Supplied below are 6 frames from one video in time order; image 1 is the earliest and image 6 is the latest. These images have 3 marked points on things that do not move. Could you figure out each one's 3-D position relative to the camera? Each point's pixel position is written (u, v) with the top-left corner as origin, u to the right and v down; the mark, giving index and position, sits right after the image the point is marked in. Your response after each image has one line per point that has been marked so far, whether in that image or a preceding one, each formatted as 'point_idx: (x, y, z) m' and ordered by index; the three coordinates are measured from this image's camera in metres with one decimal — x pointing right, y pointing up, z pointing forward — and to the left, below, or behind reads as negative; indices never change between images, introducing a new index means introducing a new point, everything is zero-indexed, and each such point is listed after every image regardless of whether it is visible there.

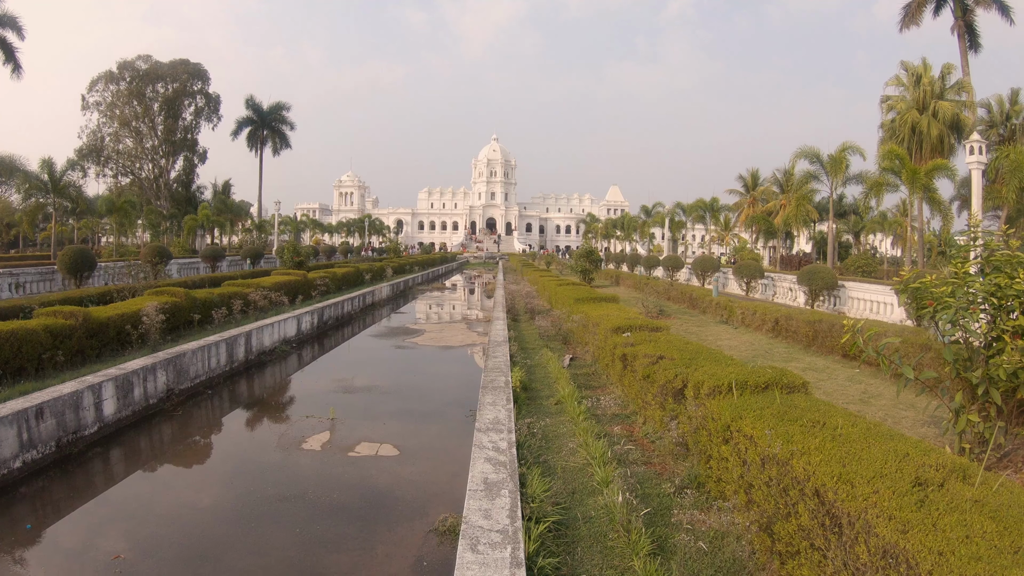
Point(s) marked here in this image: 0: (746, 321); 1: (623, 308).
0: (+4.2, -0.6, +9.5) m
1: (+1.6, -0.3, +7.8) m
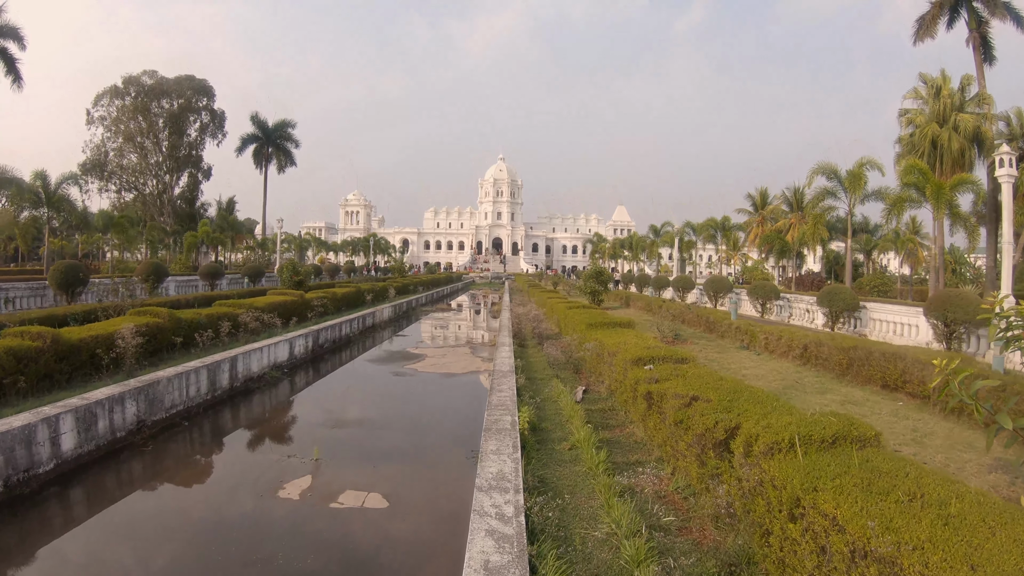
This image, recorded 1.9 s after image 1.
0: (+4.3, -1.0, +8.9) m
1: (+1.7, -0.6, +7.2) m
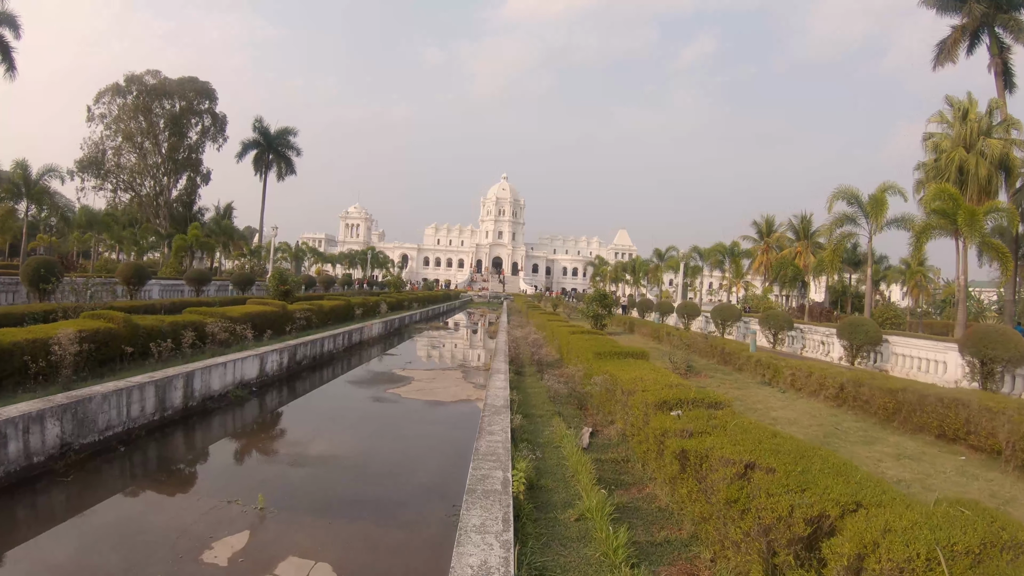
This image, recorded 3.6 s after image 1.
0: (+4.3, -1.5, +7.9) m
1: (+1.7, -0.9, +6.2) m
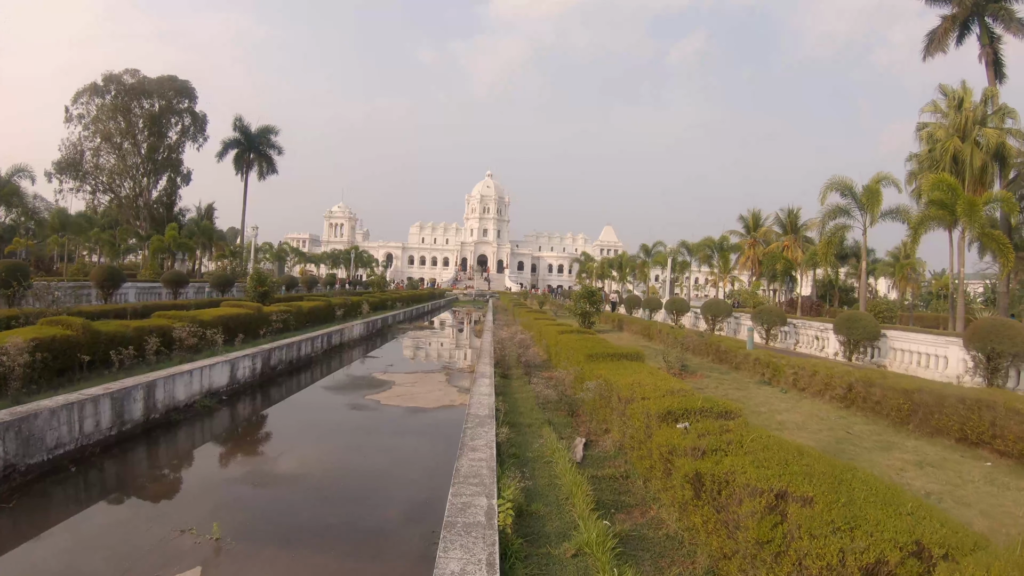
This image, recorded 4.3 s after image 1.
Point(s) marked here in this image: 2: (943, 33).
0: (+4.1, -1.4, +7.5) m
1: (+1.5, -0.9, +5.8) m
2: (+14.4, +8.4, +17.7) m
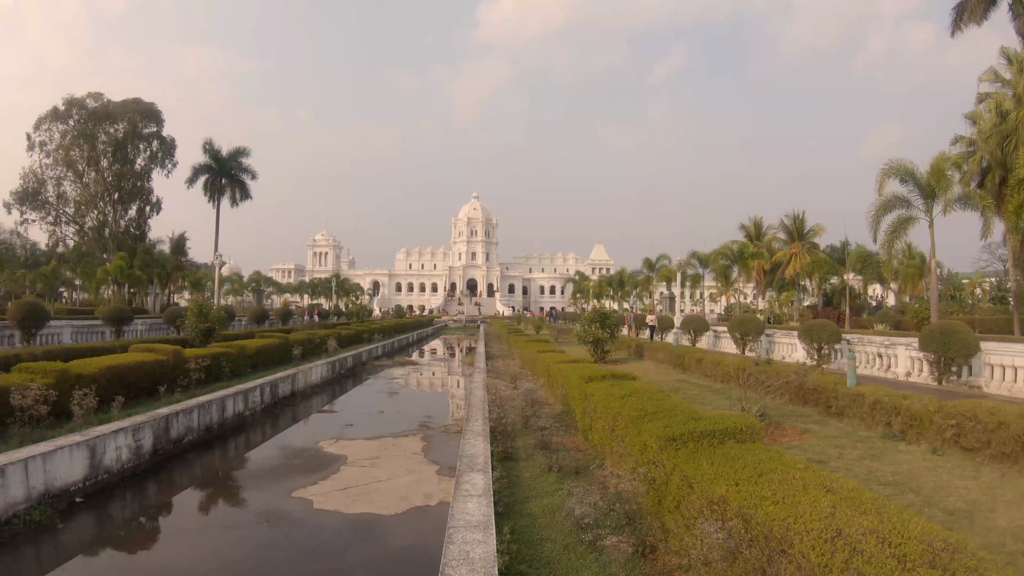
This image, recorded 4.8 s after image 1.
0: (+4.1, -1.5, +4.8) m
1: (+1.6, -1.0, +3.0) m
2: (+13.8, +8.3, +15.5) m
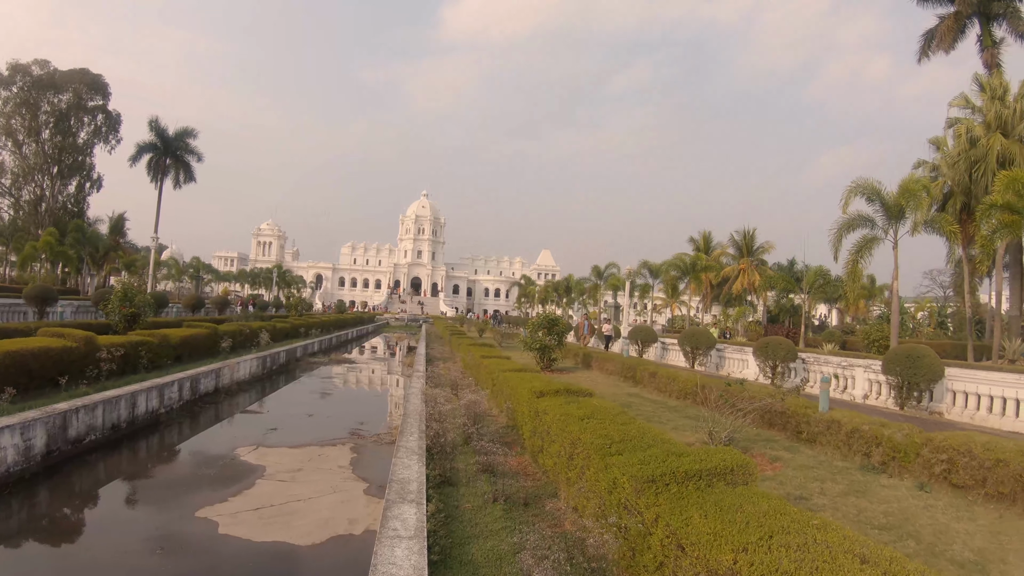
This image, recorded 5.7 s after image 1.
0: (+3.7, -1.6, +4.3) m
1: (+1.3, -1.0, +2.3) m
2: (+13.0, +7.6, +15.9) m
